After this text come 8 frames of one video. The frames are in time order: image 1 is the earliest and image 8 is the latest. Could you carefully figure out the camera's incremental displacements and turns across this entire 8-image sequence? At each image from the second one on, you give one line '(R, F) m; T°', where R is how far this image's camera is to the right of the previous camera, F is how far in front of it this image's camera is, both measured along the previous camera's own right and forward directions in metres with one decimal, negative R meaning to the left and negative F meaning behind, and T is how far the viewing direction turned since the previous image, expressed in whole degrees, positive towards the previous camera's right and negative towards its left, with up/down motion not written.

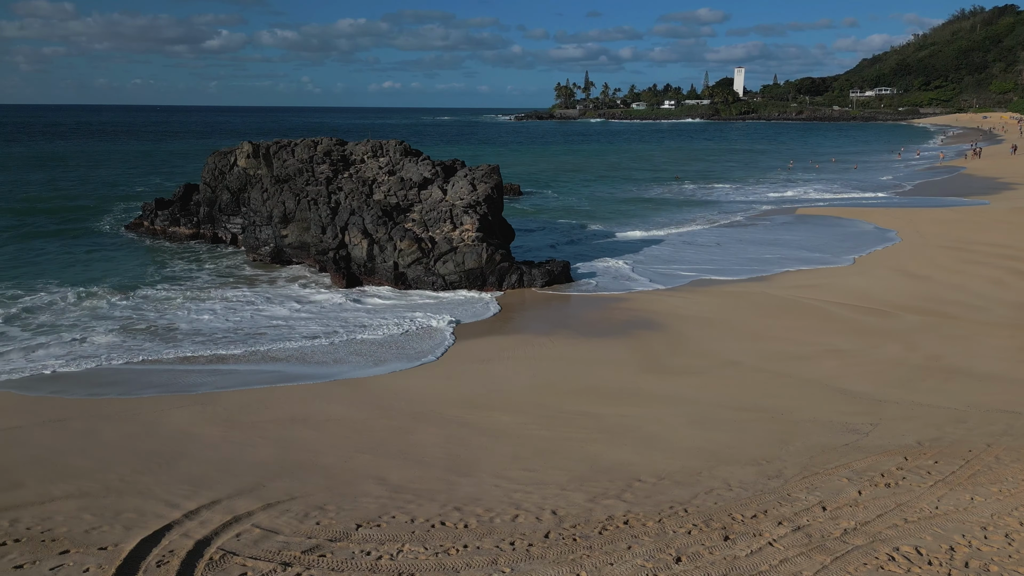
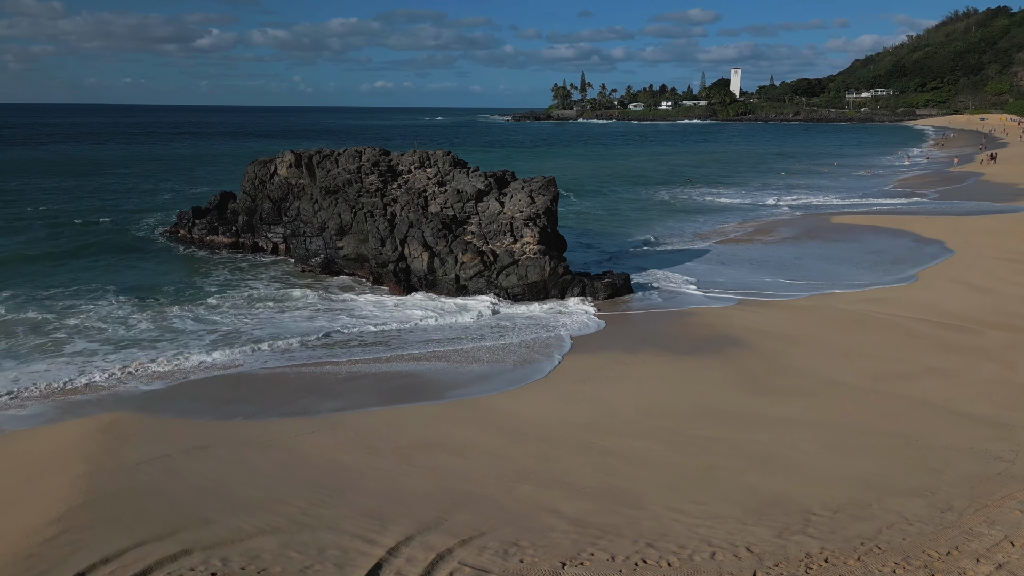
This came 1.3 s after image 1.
(-1.5, 0.0) m; 0°
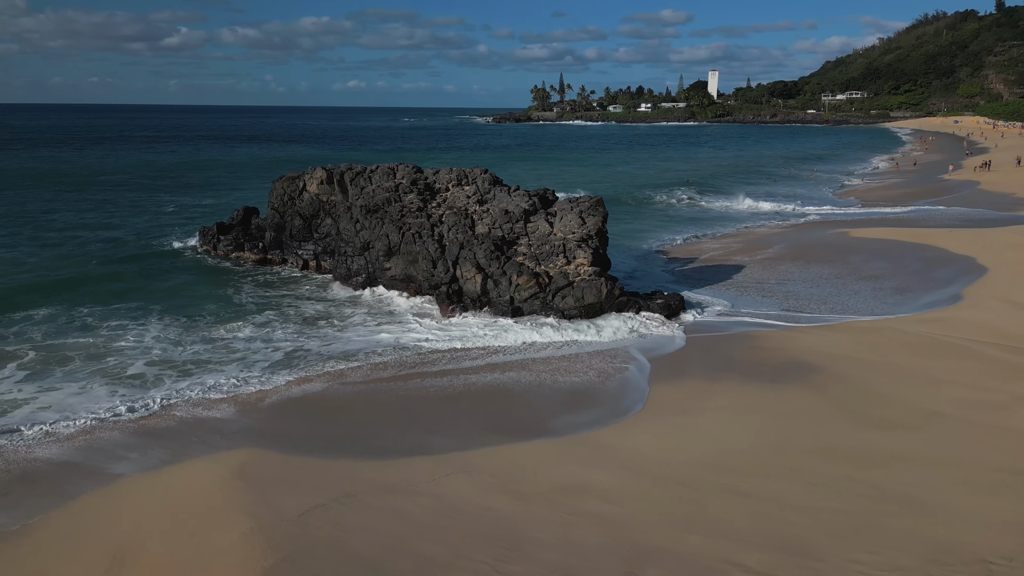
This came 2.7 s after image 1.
(-1.8, 0.0) m; +2°
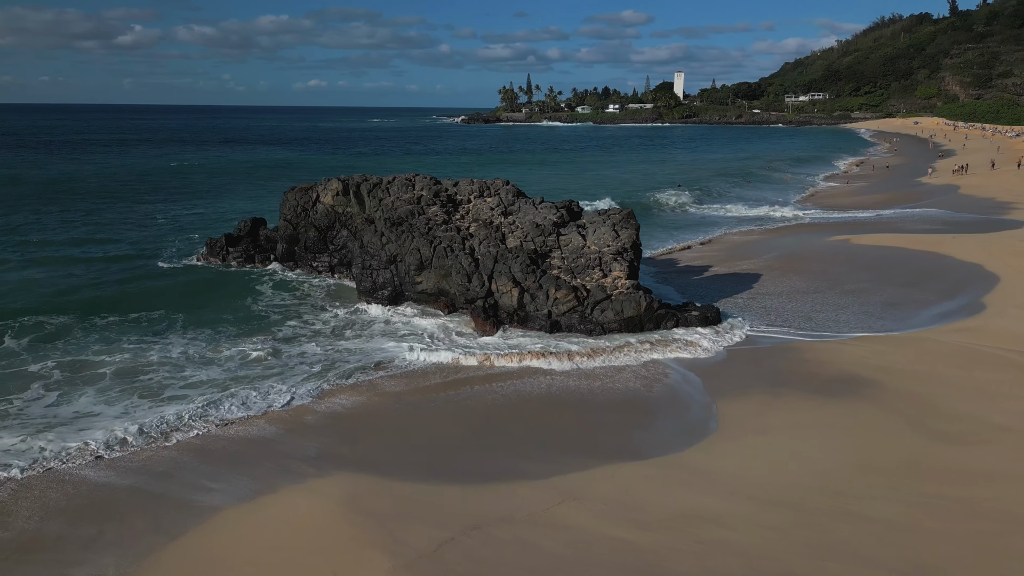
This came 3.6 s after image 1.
(-1.6, 0.0) m; +2°
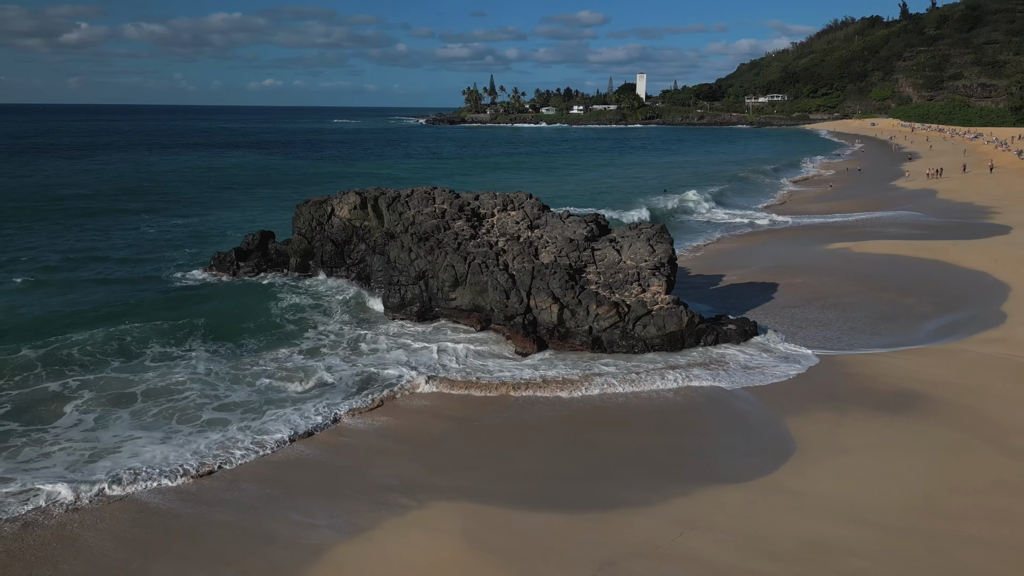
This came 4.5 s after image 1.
(-1.8, 0.0) m; +3°
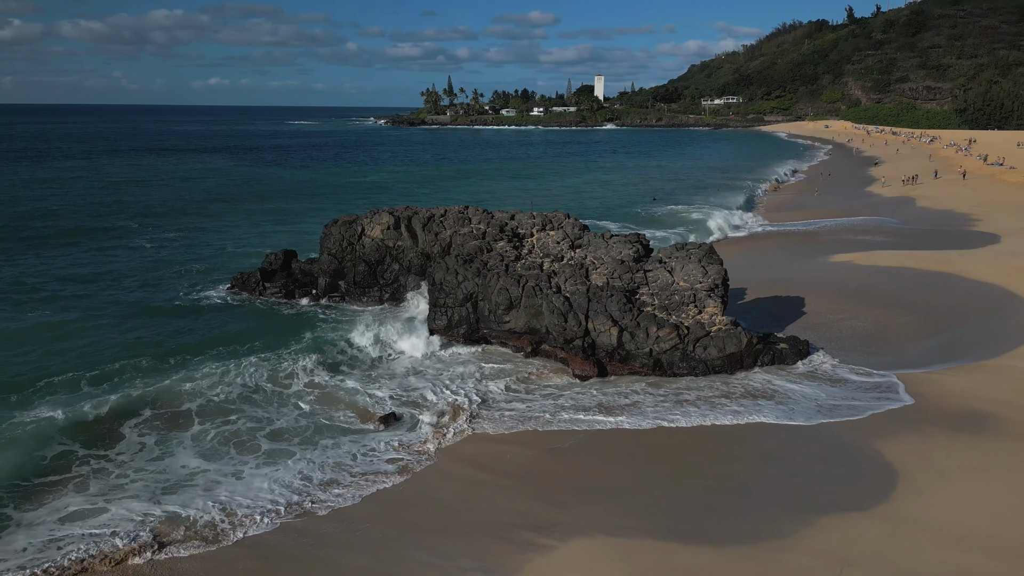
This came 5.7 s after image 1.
(-2.4, -0.1) m; +3°
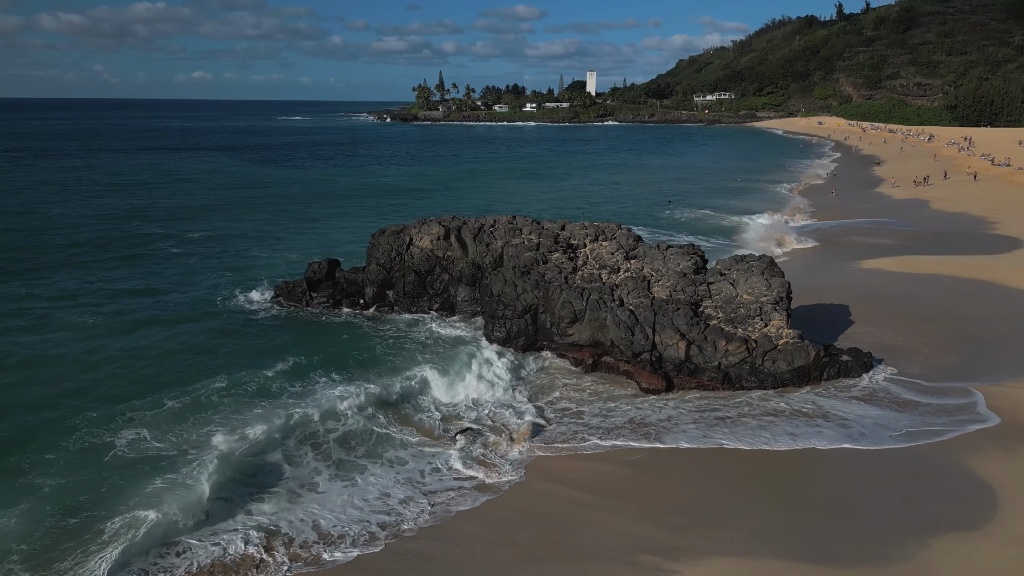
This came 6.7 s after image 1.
(-1.9, -0.1) m; +1°
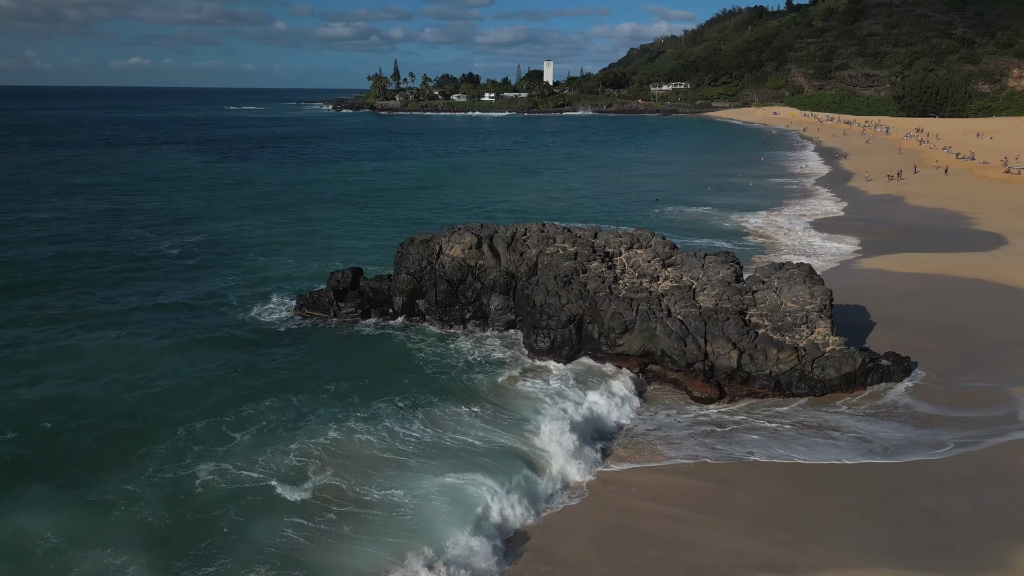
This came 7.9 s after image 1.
(-2.4, -0.1) m; +3°
